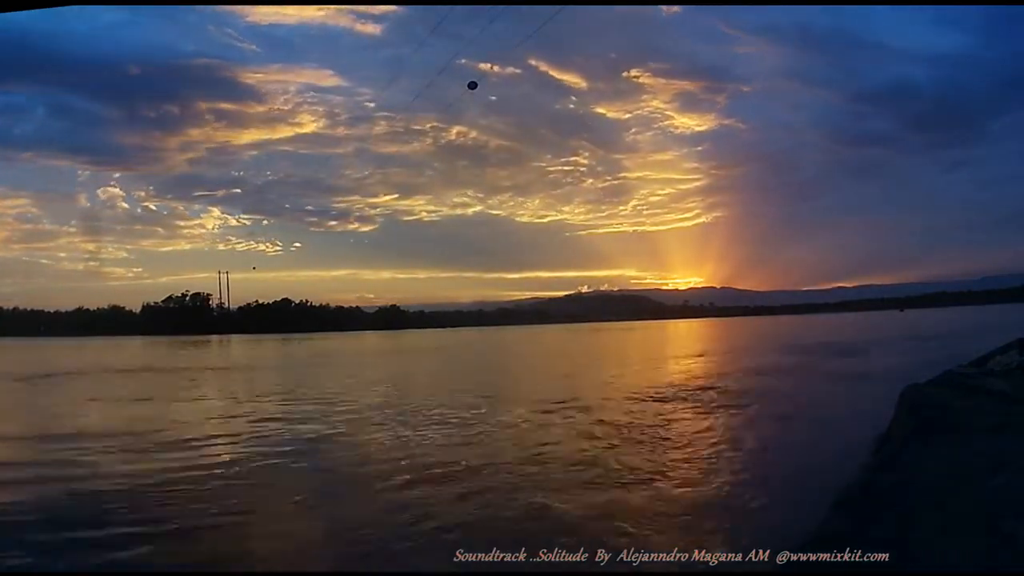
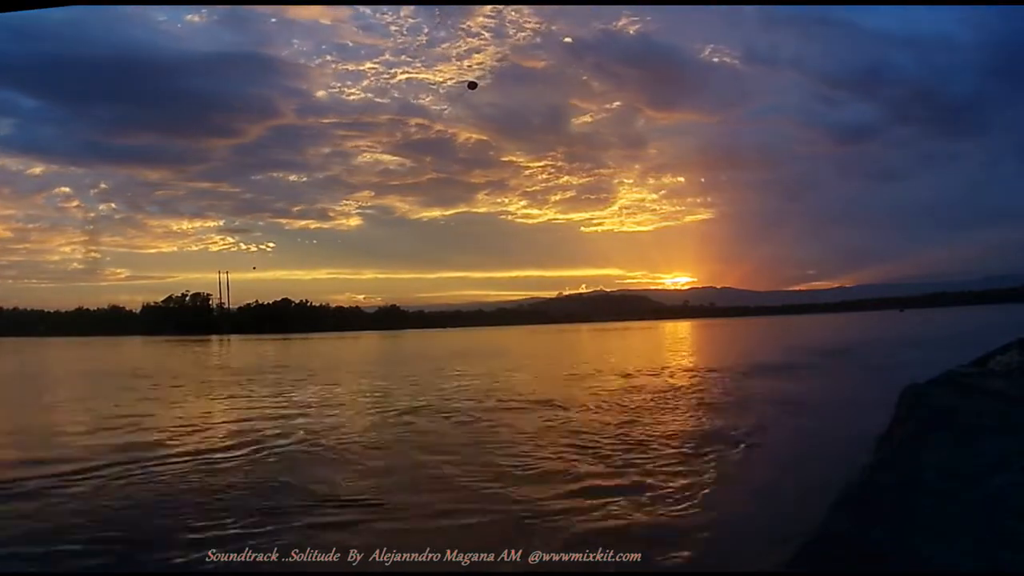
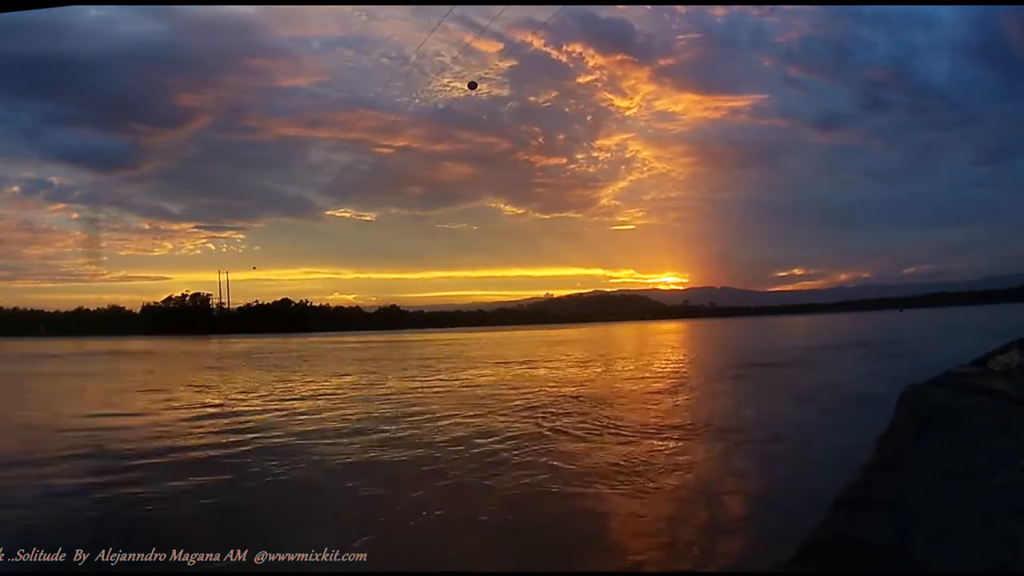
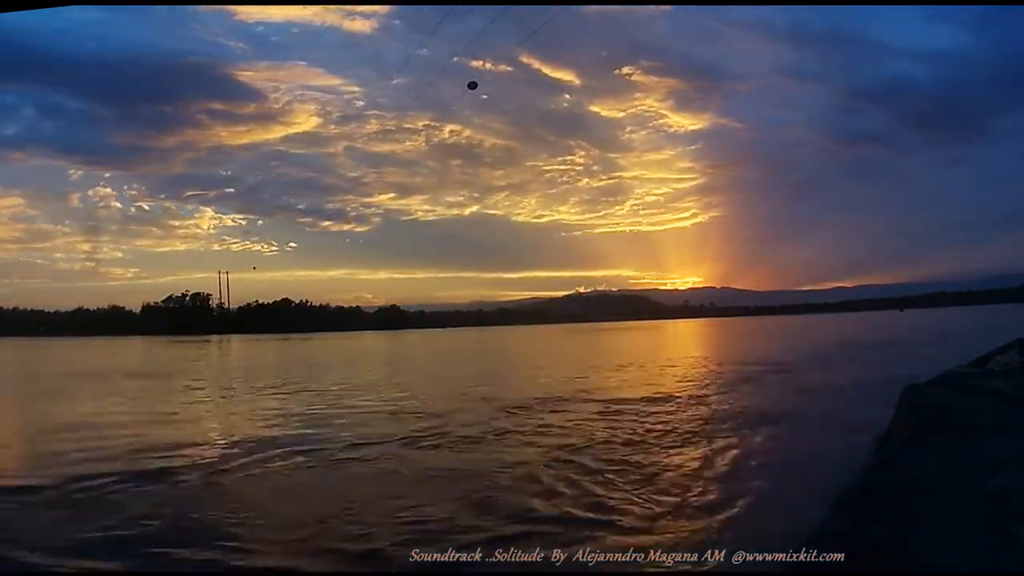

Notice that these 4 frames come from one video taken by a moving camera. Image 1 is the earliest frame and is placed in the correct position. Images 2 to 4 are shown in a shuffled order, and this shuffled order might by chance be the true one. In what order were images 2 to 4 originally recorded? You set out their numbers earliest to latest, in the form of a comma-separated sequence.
4, 2, 3
